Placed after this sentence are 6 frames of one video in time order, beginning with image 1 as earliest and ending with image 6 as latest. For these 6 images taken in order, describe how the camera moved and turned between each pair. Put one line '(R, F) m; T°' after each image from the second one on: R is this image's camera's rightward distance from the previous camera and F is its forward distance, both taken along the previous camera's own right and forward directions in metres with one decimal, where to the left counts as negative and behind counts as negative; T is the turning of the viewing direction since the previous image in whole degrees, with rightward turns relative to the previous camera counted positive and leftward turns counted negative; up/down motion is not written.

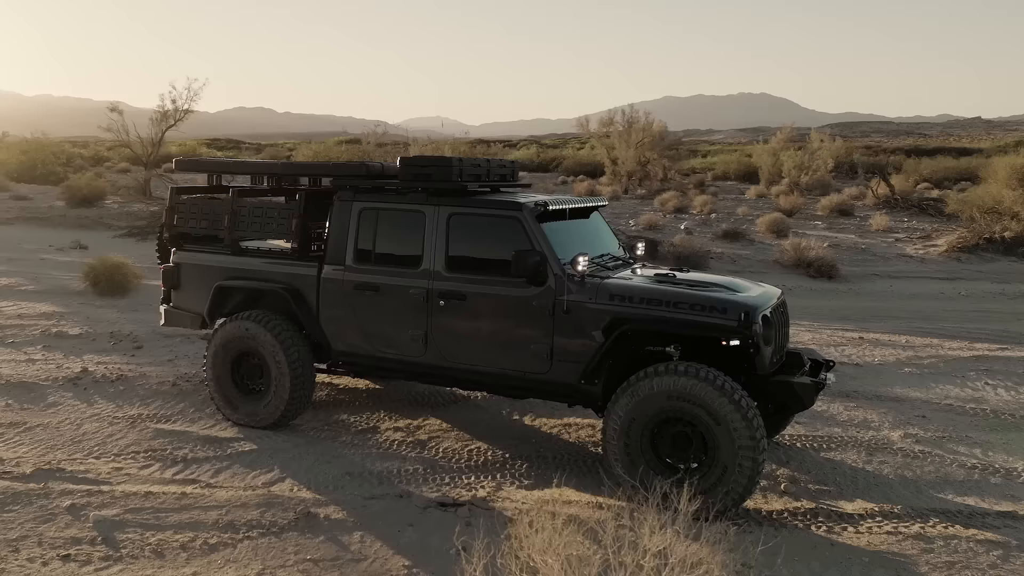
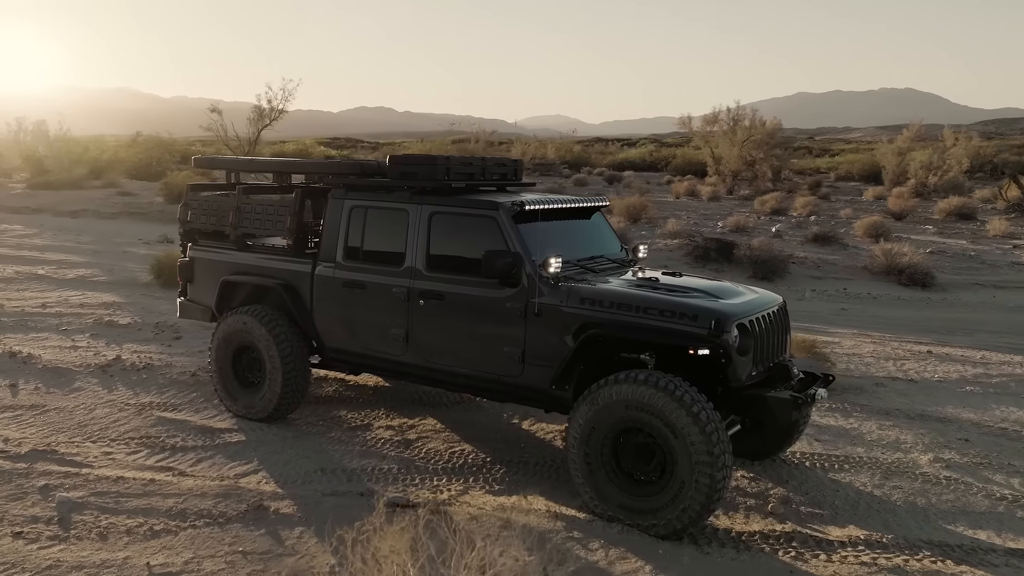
(+0.8, +0.1) m; -8°
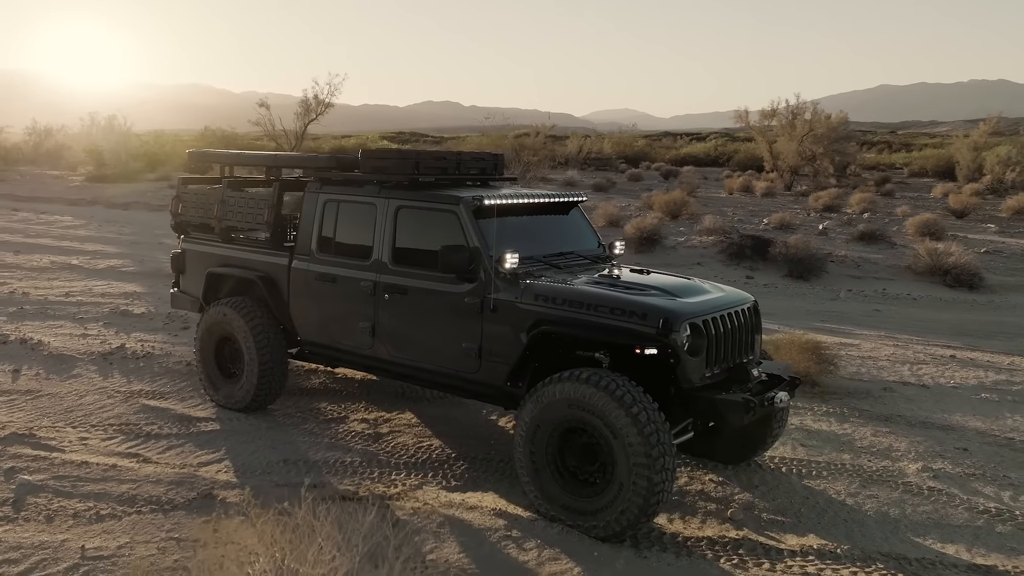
(+0.6, 0.0) m; -4°
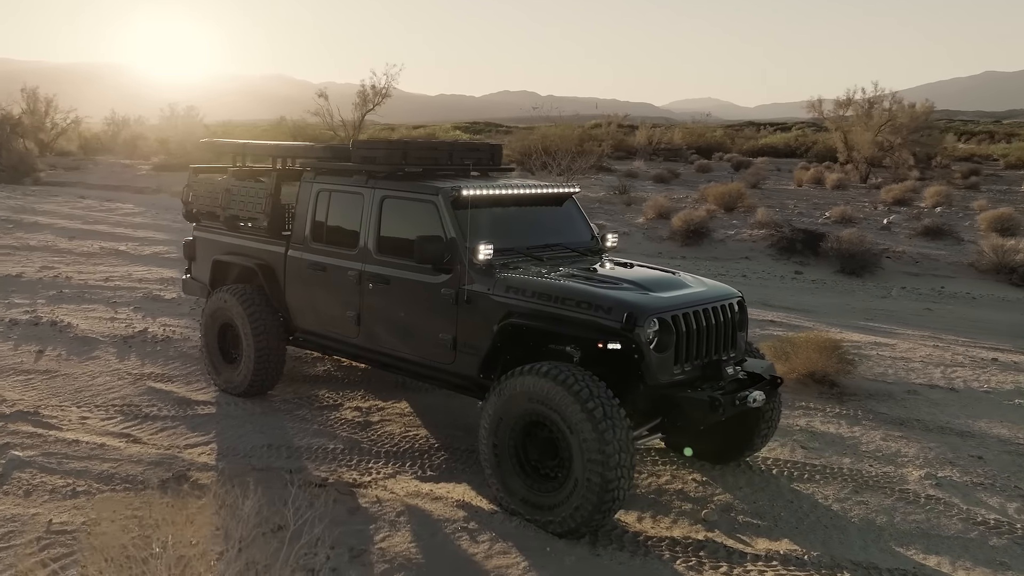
(+0.6, 0.0) m; -5°
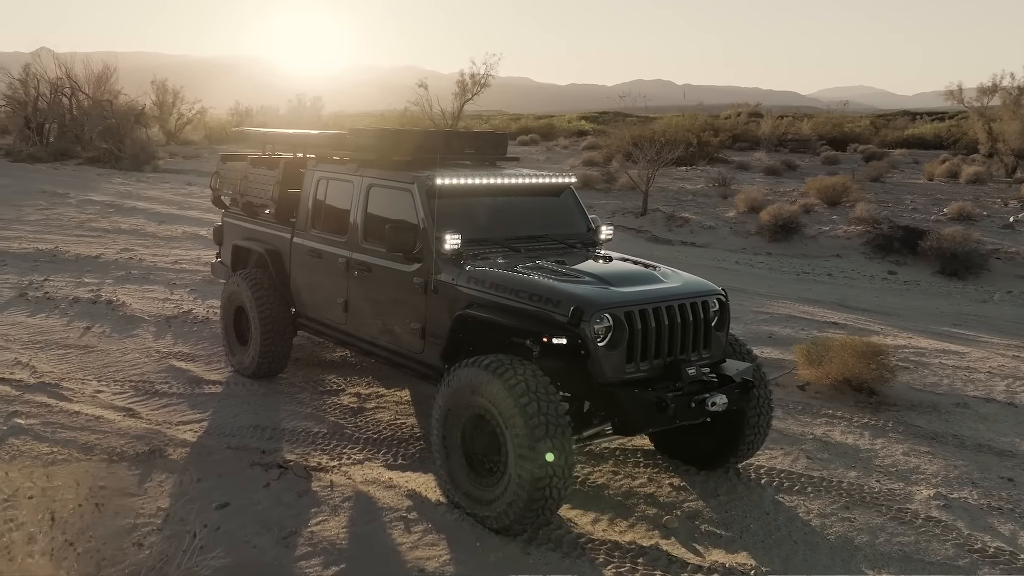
(+1.0, +0.1) m; -9°
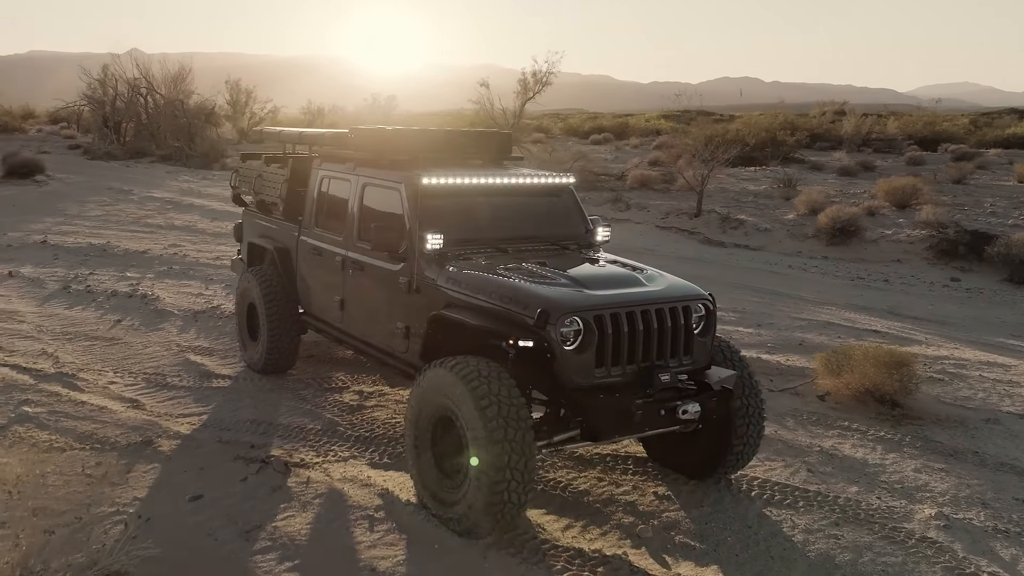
(+0.6, +0.1) m; -5°
